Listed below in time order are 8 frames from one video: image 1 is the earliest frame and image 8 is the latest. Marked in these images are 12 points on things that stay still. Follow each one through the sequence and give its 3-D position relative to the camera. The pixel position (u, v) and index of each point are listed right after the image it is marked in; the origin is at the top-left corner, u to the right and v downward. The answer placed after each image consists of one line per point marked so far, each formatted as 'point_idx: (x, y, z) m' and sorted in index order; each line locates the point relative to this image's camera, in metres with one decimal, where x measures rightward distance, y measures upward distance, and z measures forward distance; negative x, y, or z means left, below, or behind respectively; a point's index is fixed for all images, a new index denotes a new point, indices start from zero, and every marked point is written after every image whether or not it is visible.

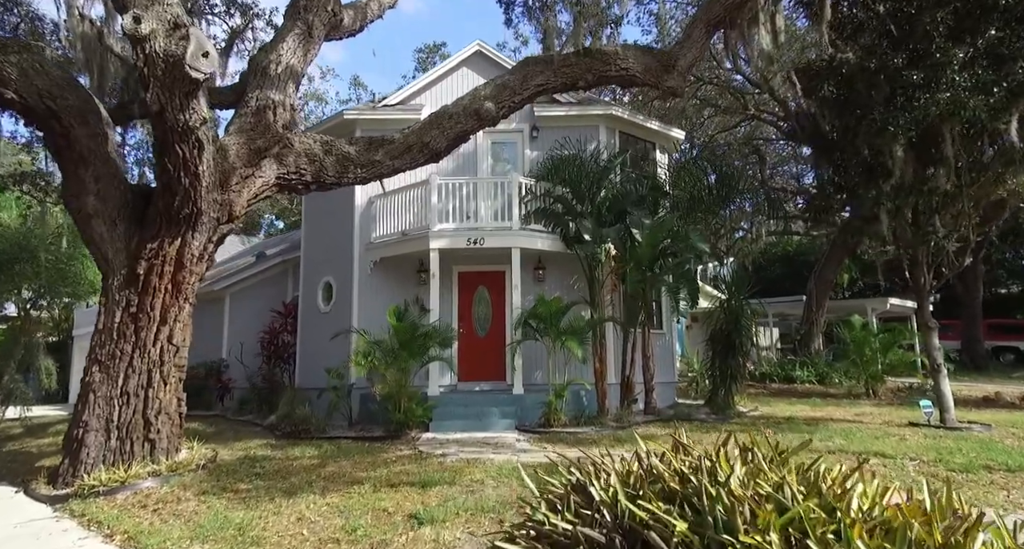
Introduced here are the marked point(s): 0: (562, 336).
0: (+0.8, -1.0, +10.2) m
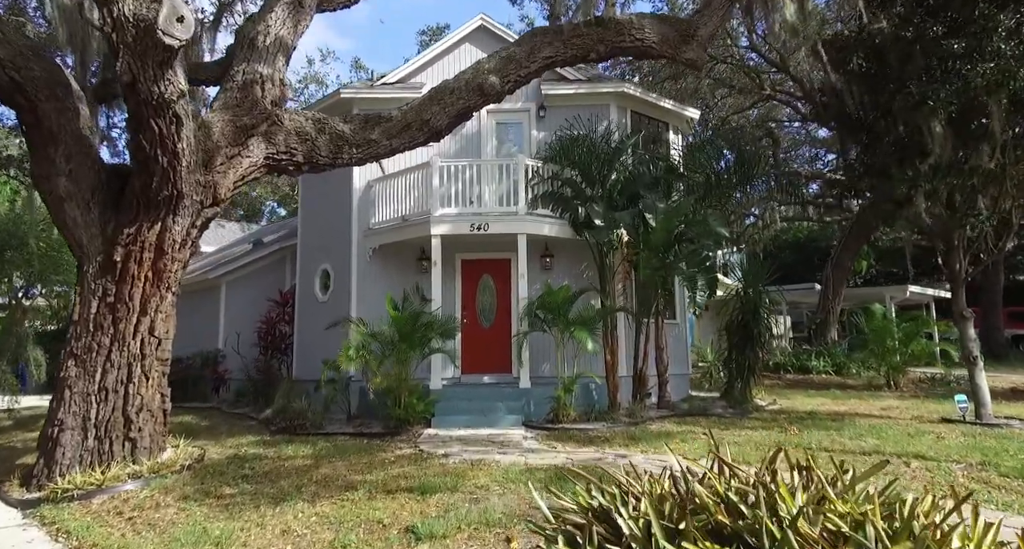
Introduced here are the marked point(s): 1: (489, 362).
0: (+0.9, -0.8, +9.6) m
1: (-0.4, -1.6, +11.6) m
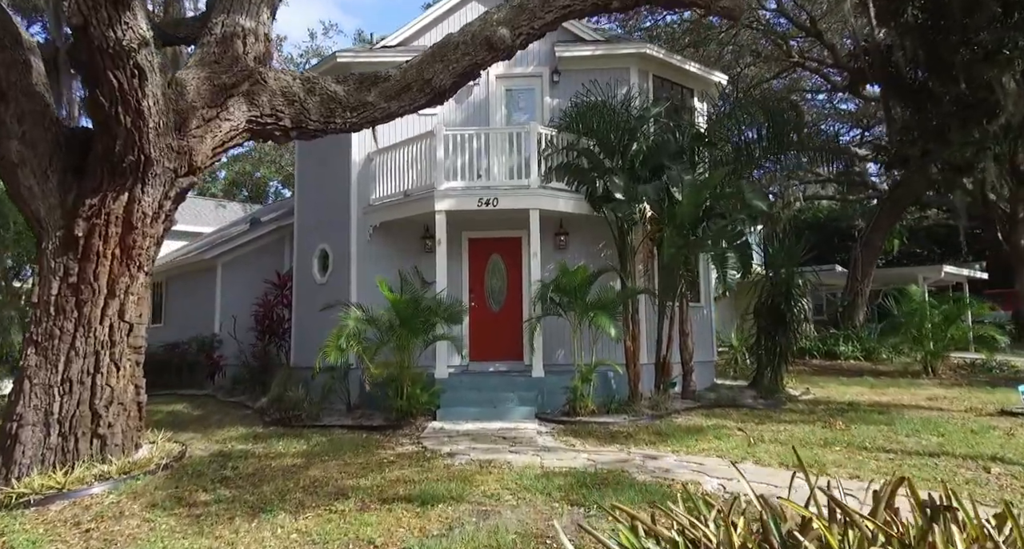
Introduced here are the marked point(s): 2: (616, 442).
0: (+1.1, -0.5, +8.8) m
1: (-0.2, -1.2, +10.7) m
2: (+1.1, -1.8, +7.0) m
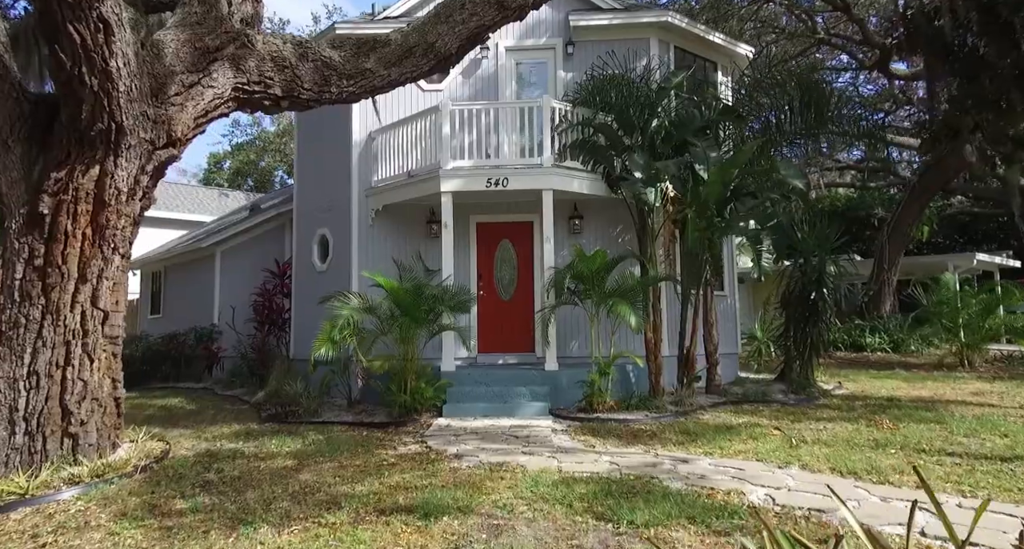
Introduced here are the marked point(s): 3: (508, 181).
0: (+1.2, -0.3, +8.1) m
1: (-0.1, -1.0, +10.1) m
2: (+1.3, -1.6, +6.3) m
3: (-0.1, +1.3, +9.1) m
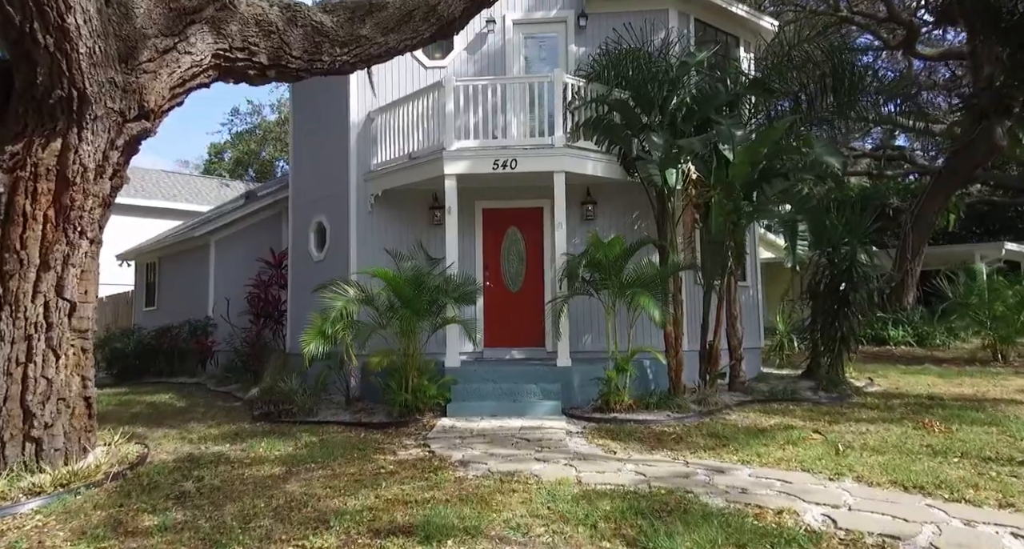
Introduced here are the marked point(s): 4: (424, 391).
0: (+1.3, -0.2, +7.4) m
1: (+0.1, -0.9, +9.5) m
2: (+1.4, -1.5, +5.7) m
3: (+0.1, +1.5, +8.5) m
4: (-1.0, -1.3, +7.4) m
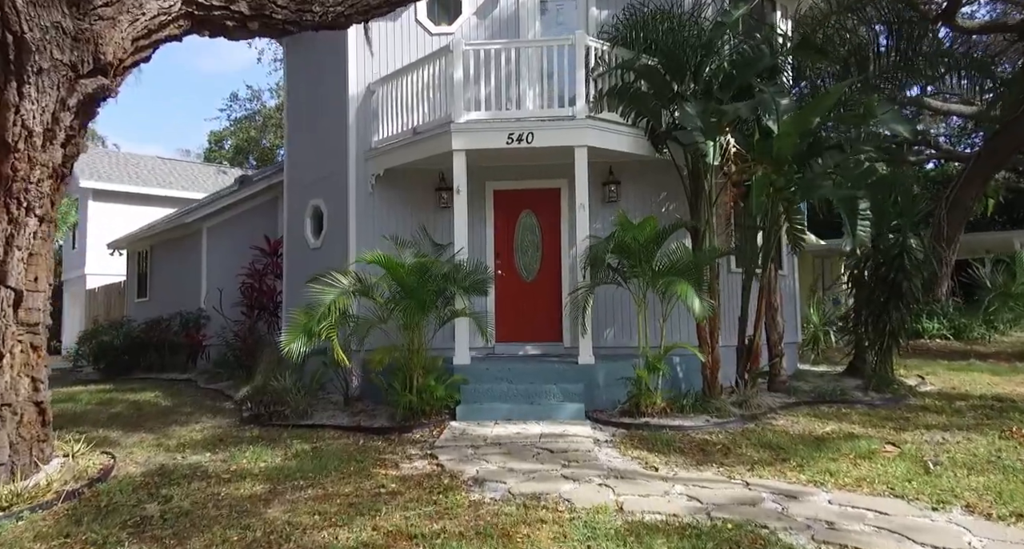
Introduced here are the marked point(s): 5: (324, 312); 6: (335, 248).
0: (+1.5, 0.0, +6.6) m
1: (+0.3, -0.7, +8.6) m
2: (+1.5, -1.4, +4.9) m
3: (+0.3, +1.6, +7.6) m
4: (-0.8, -1.2, +6.6) m
5: (-1.8, -0.4, +6.2) m
6: (-2.5, +0.4, +9.2) m
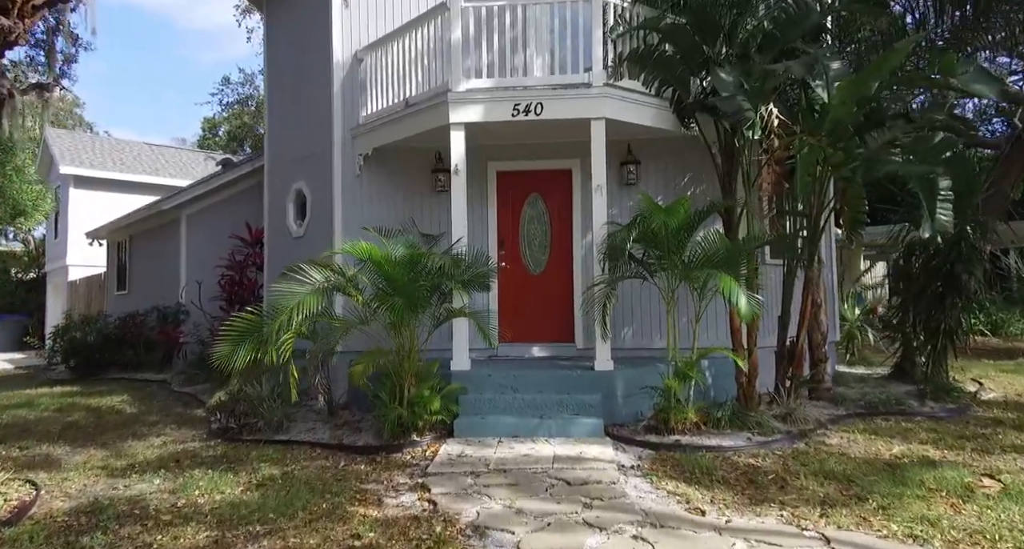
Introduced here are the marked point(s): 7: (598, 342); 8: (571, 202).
0: (+1.6, 0.0, +5.6) m
1: (+0.3, -0.6, +7.7) m
2: (+1.6, -1.4, +3.9) m
3: (+0.3, +1.7, +6.6) m
4: (-0.8, -1.1, +5.6) m
5: (-1.7, -0.3, +5.3) m
6: (-2.5, +0.5, +8.2) m
7: (+0.8, -0.6, +6.1) m
8: (+0.7, +0.9, +7.7) m
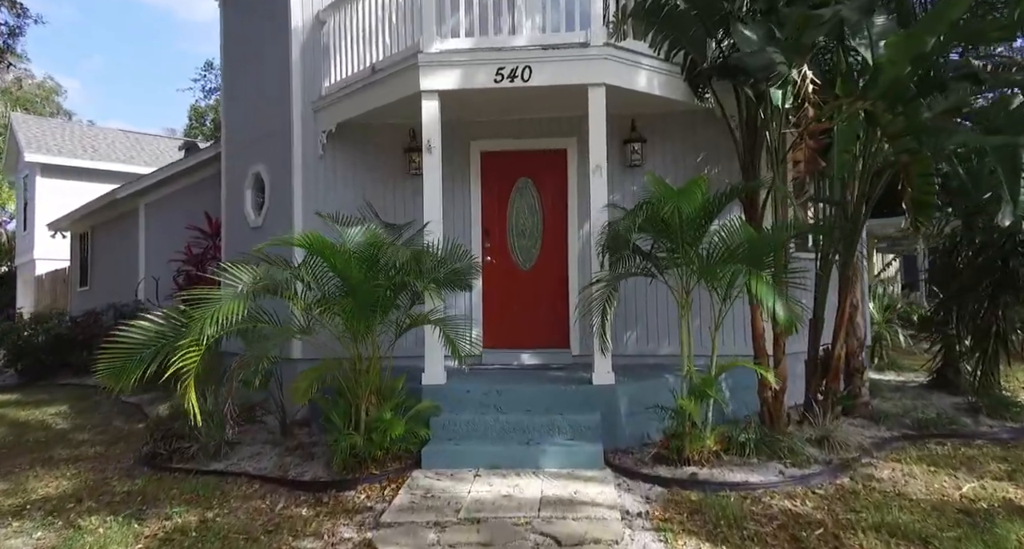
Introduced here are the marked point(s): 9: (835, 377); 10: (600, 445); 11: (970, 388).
0: (+1.4, +0.1, +4.6) m
1: (+0.2, -0.6, +6.6) m
2: (+1.4, -1.4, +2.9) m
3: (+0.2, +1.8, +5.6) m
4: (-0.9, -1.1, +4.6) m
5: (-1.9, -0.3, +4.3) m
6: (-2.6, +0.5, +7.2) m
7: (+0.7, -0.6, +5.1) m
8: (+0.6, +0.9, +6.7) m
9: (+2.6, -0.8, +5.2) m
10: (+0.7, -1.3, +4.9) m
11: (+4.7, -1.2, +6.7) m
